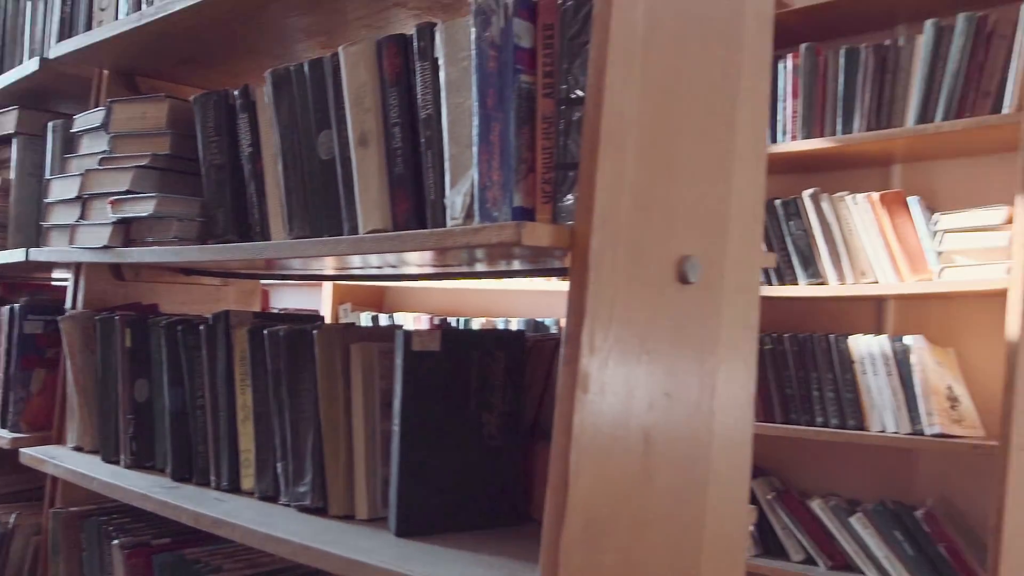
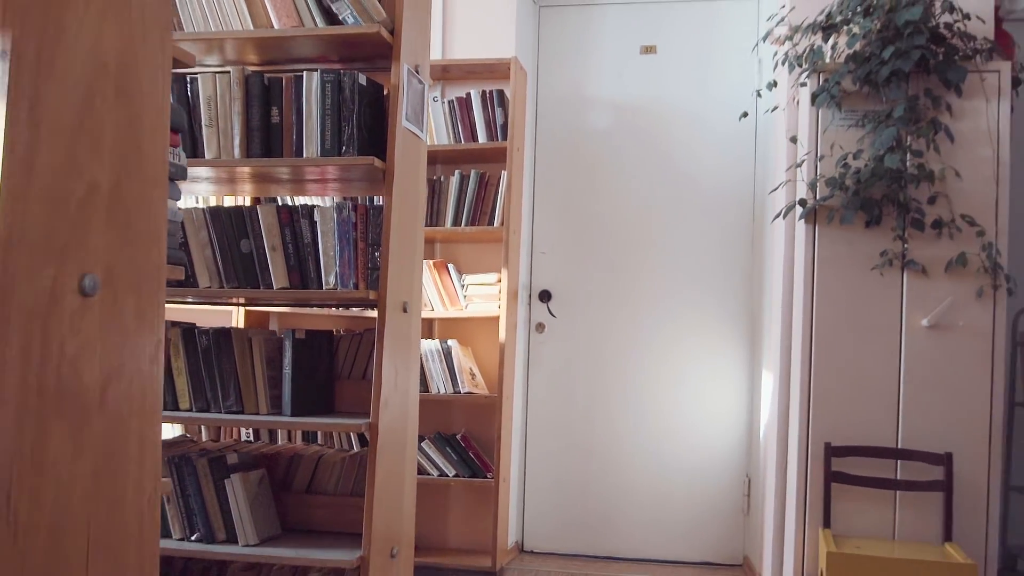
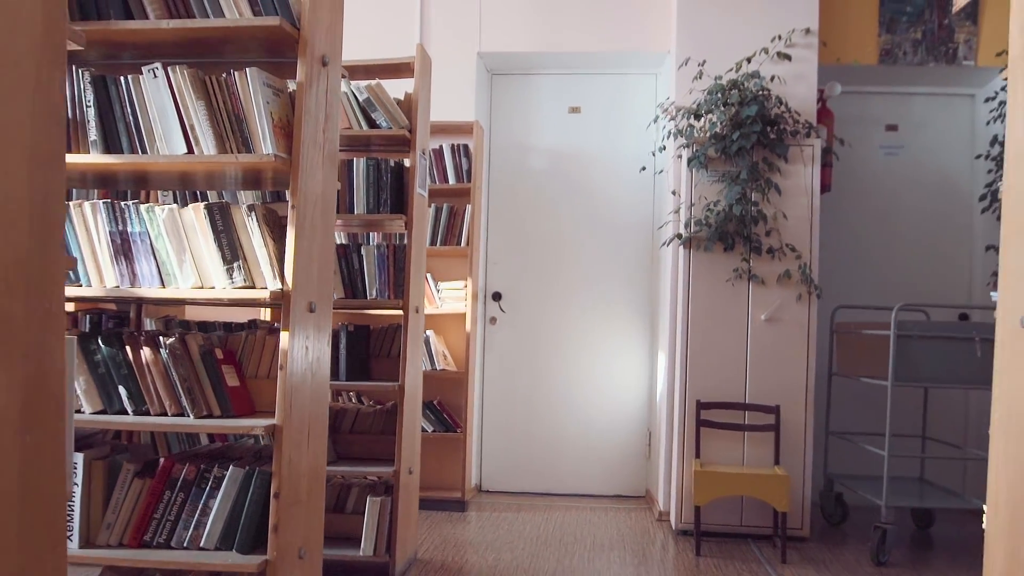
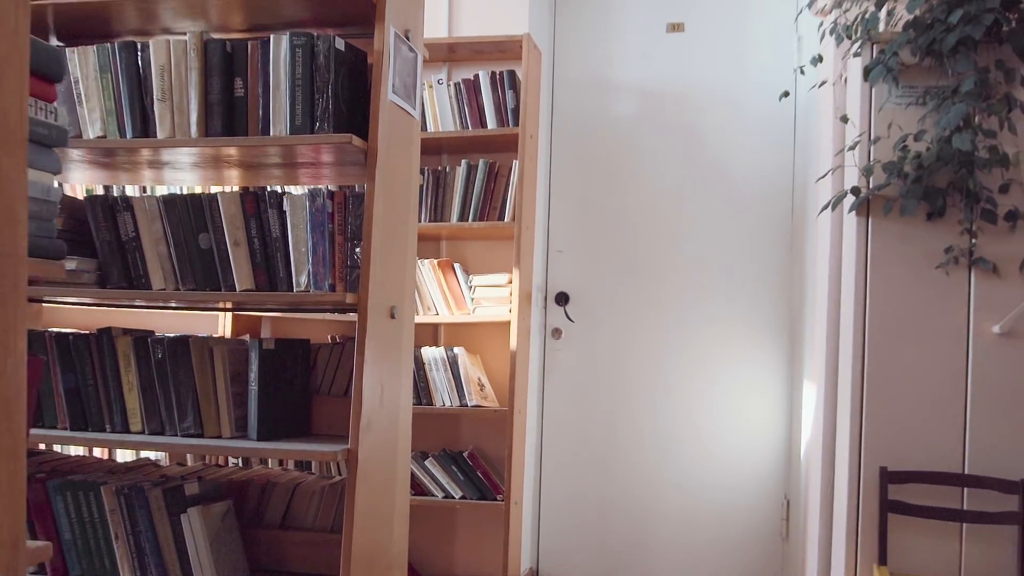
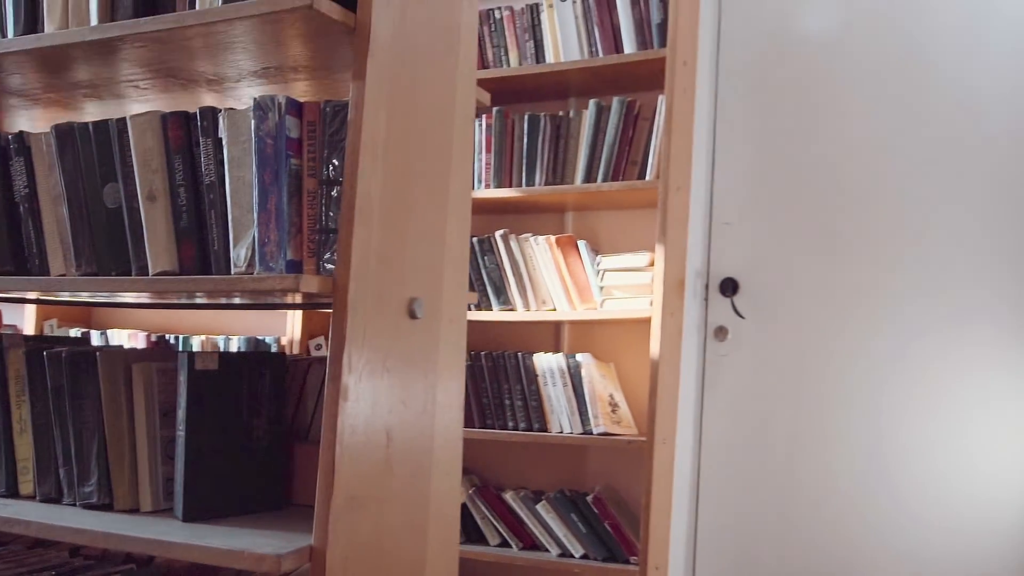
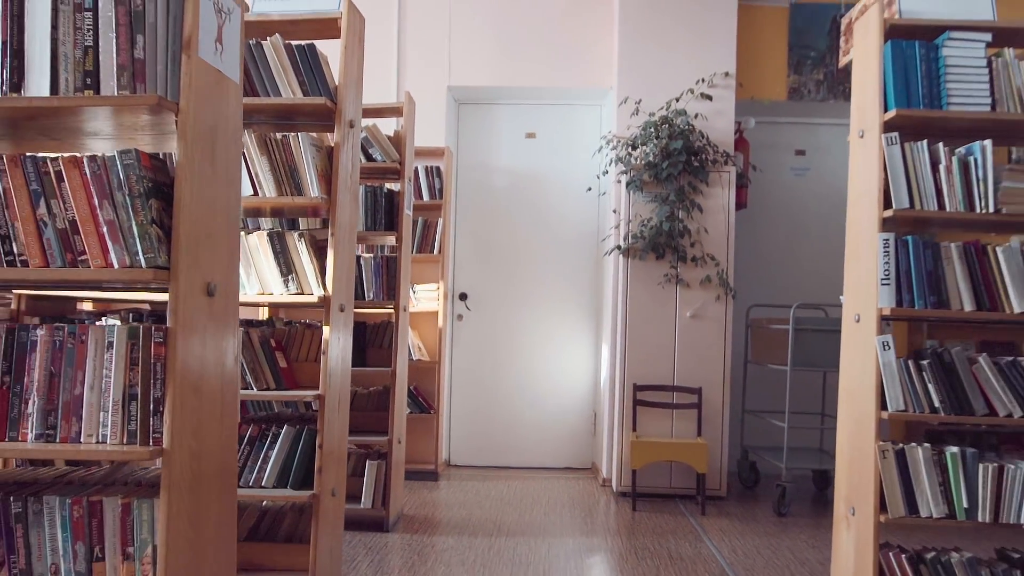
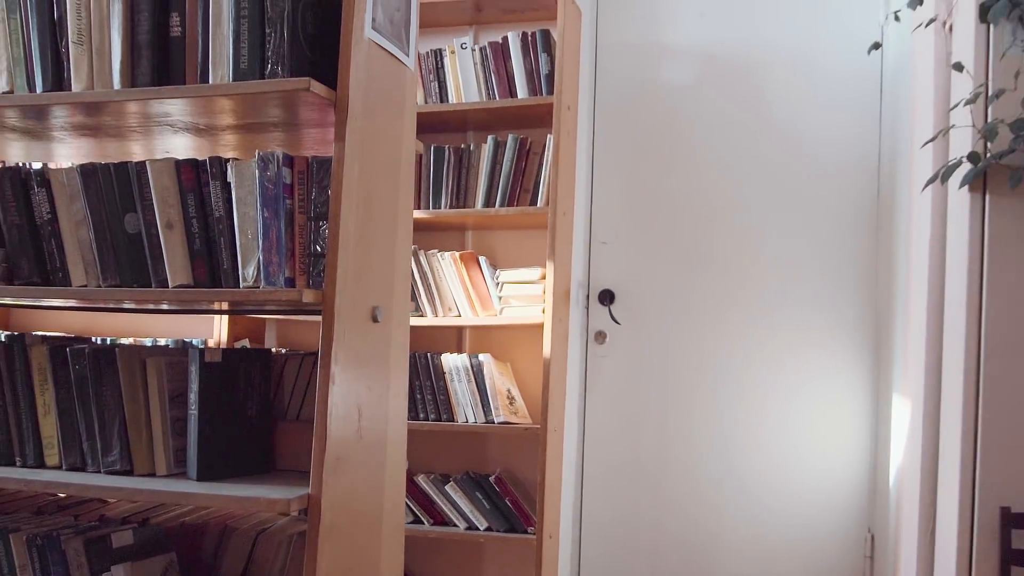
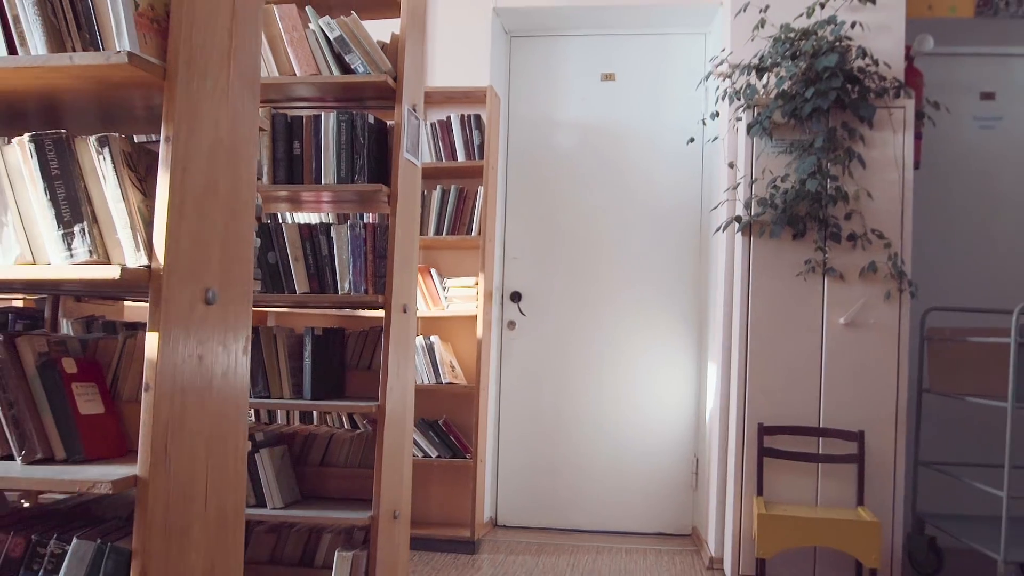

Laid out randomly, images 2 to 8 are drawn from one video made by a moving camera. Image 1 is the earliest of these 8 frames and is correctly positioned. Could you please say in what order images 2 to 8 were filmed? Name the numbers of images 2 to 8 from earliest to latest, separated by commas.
5, 7, 4, 2, 8, 3, 6
